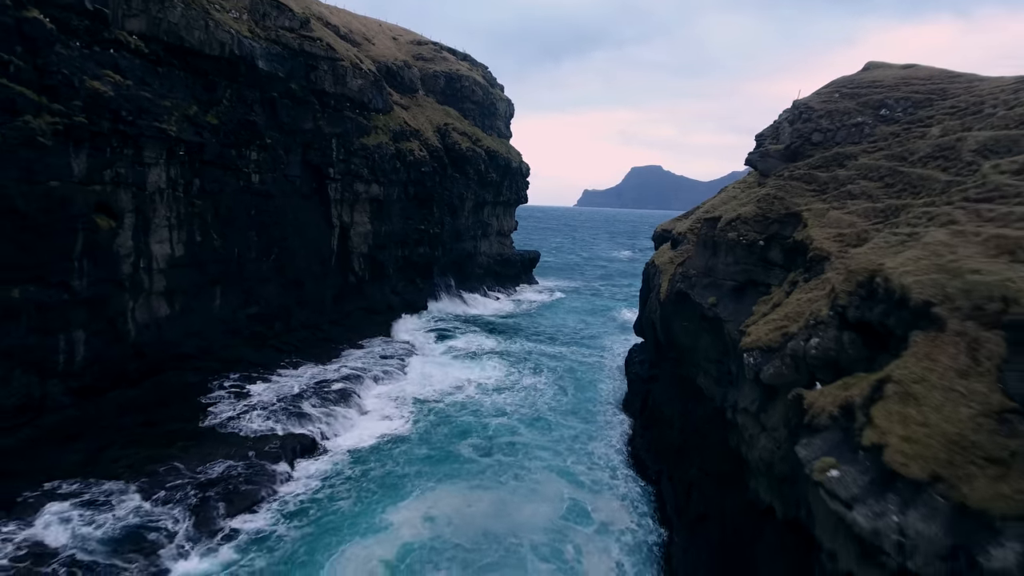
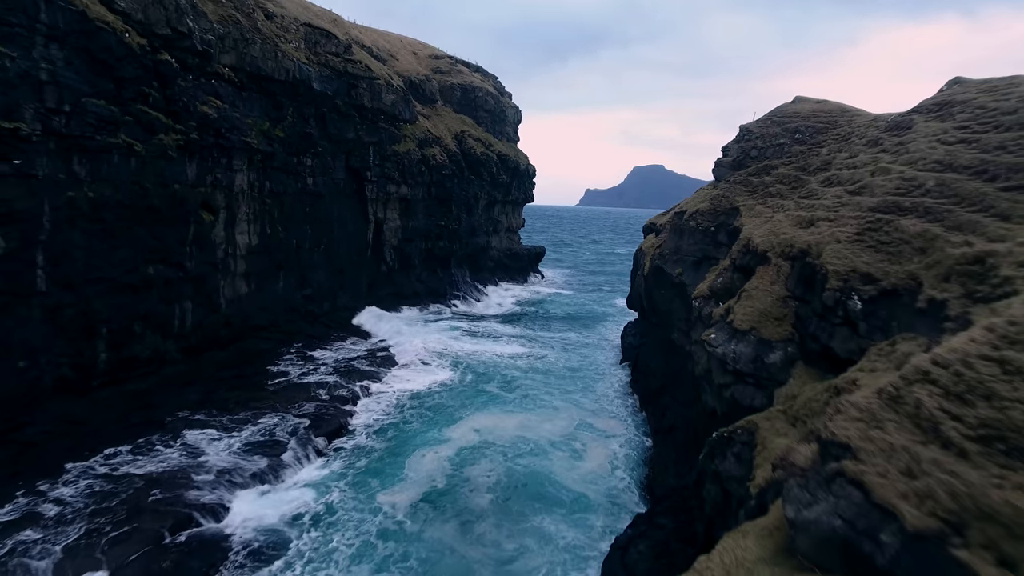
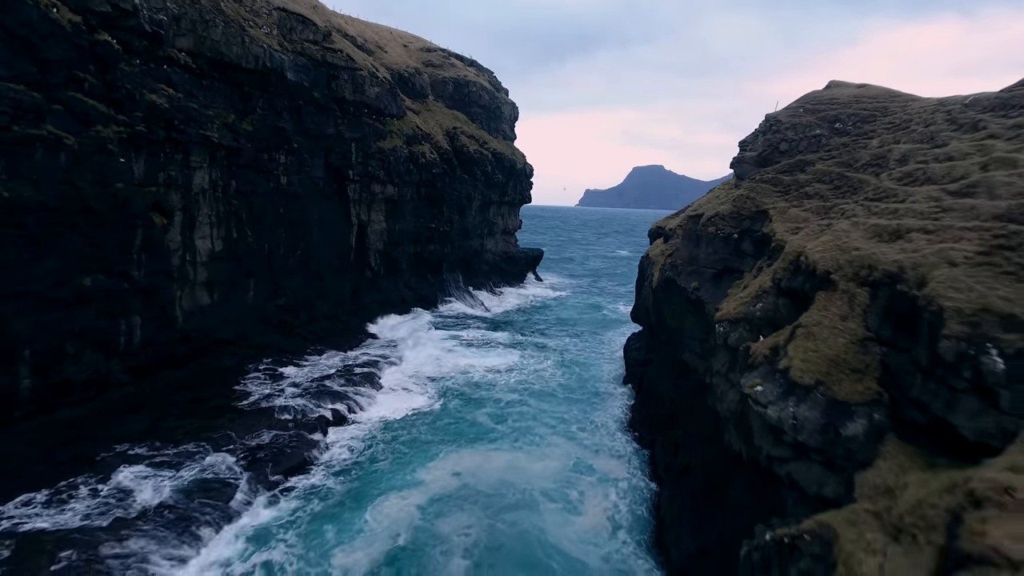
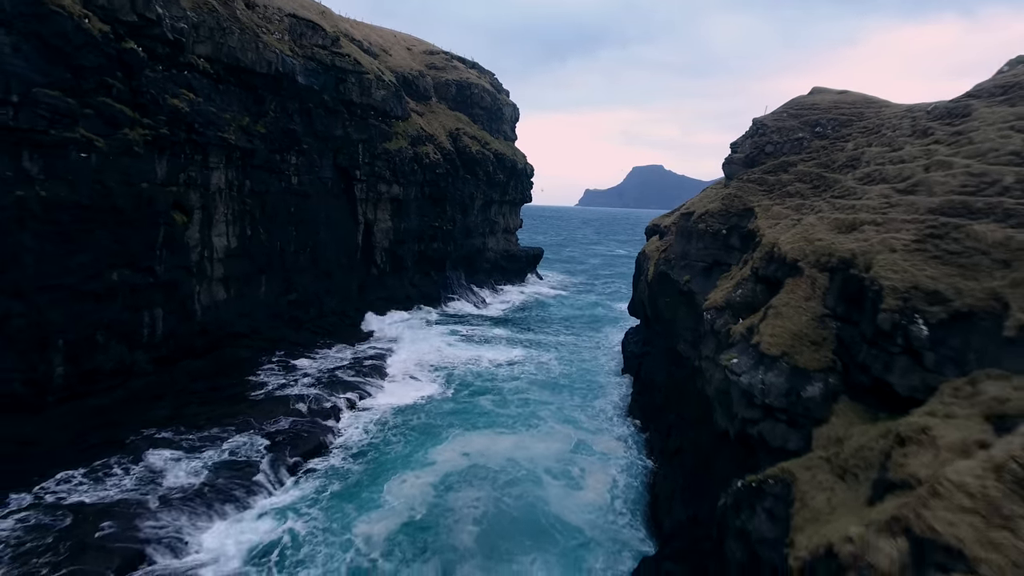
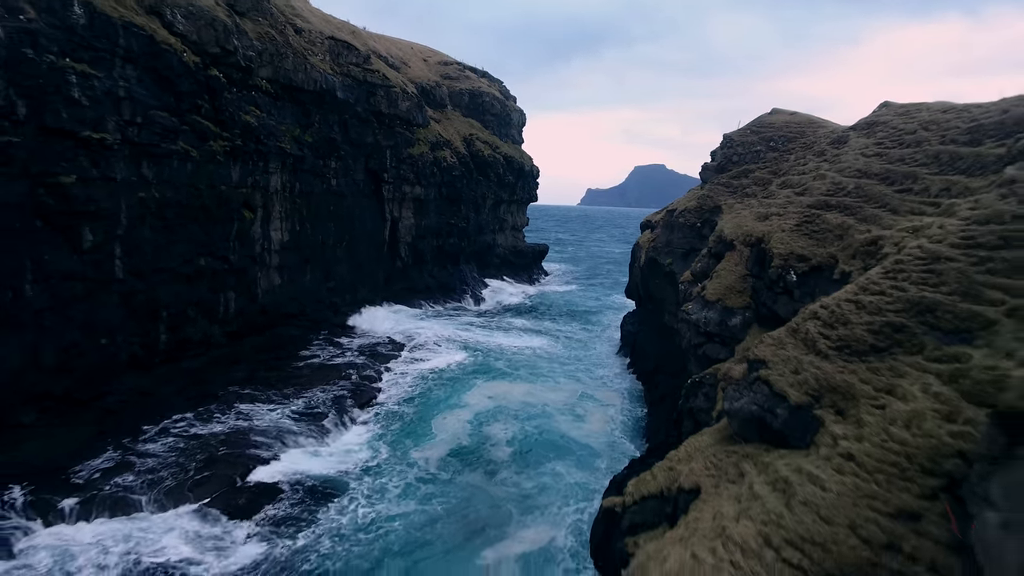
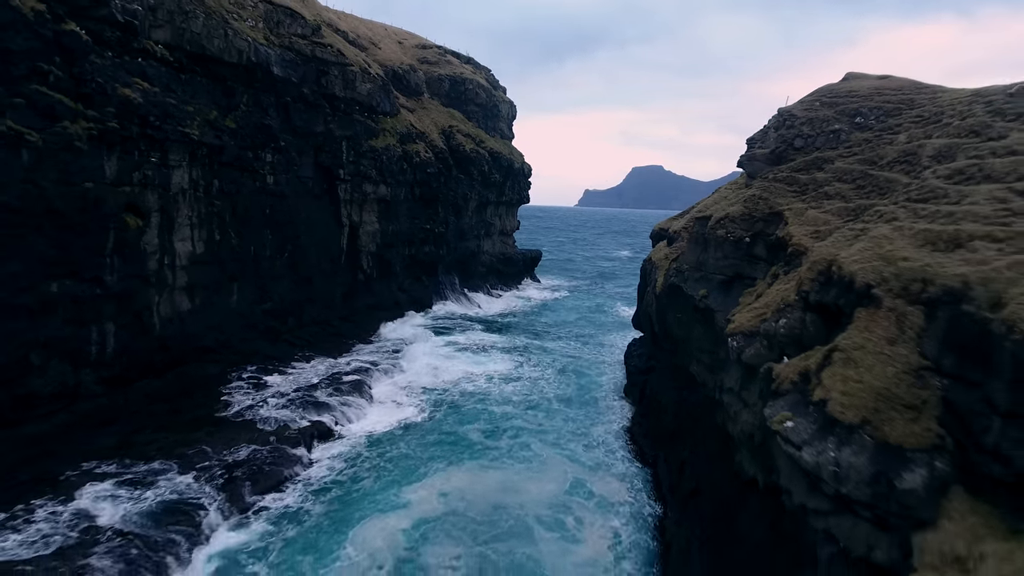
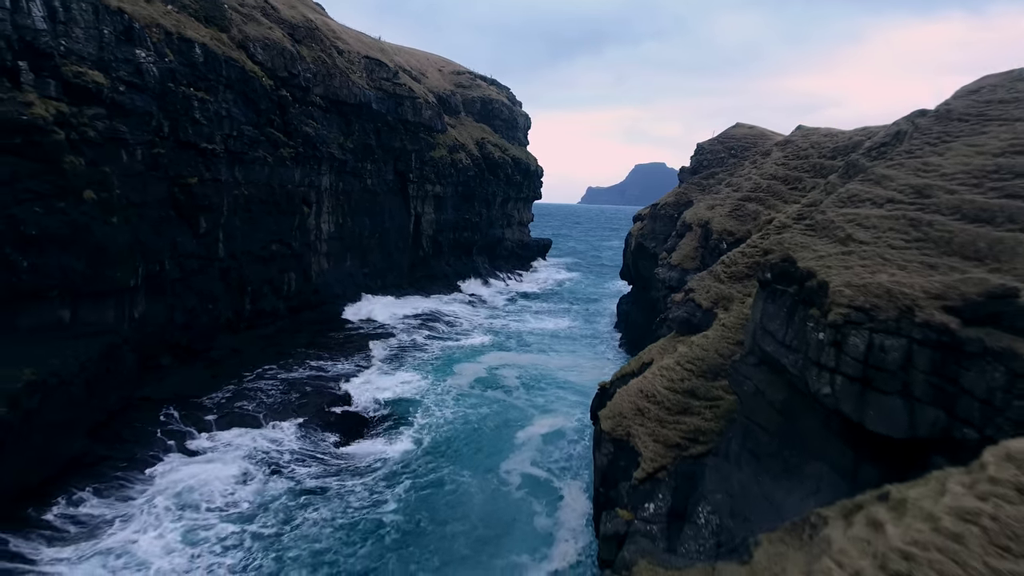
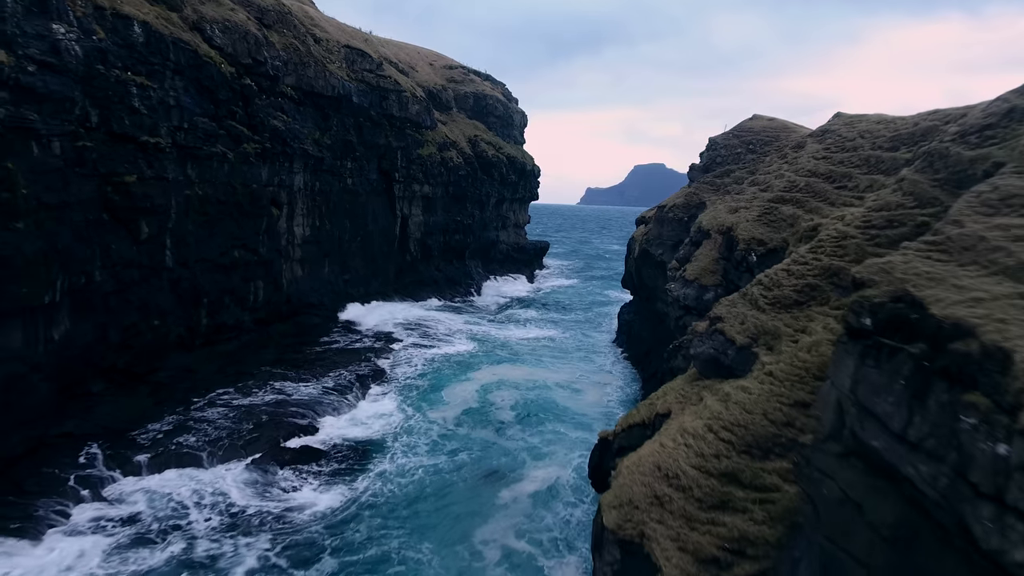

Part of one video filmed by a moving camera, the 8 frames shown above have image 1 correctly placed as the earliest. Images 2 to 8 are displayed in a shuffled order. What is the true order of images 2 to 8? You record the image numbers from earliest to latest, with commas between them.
6, 3, 4, 2, 5, 8, 7
